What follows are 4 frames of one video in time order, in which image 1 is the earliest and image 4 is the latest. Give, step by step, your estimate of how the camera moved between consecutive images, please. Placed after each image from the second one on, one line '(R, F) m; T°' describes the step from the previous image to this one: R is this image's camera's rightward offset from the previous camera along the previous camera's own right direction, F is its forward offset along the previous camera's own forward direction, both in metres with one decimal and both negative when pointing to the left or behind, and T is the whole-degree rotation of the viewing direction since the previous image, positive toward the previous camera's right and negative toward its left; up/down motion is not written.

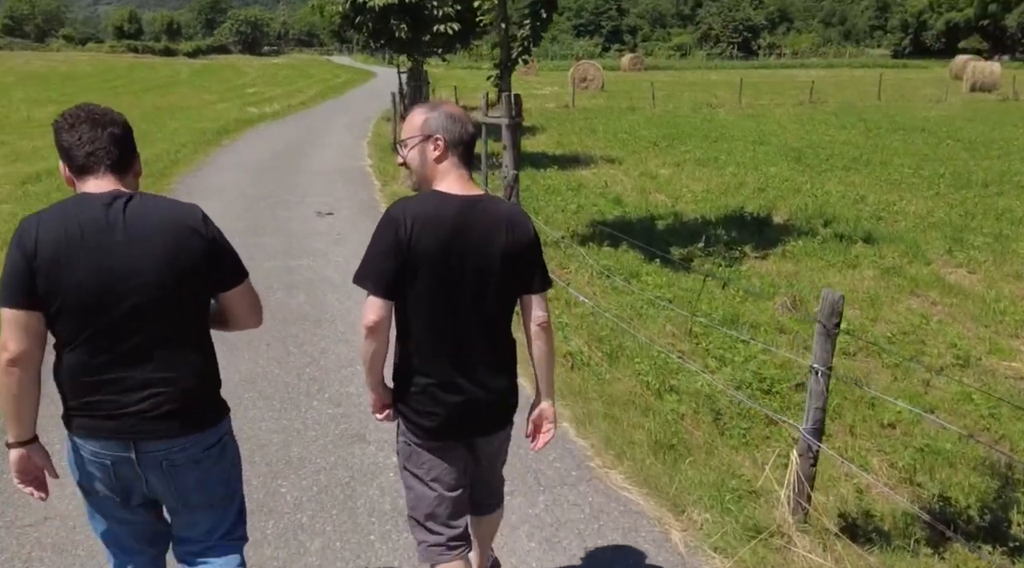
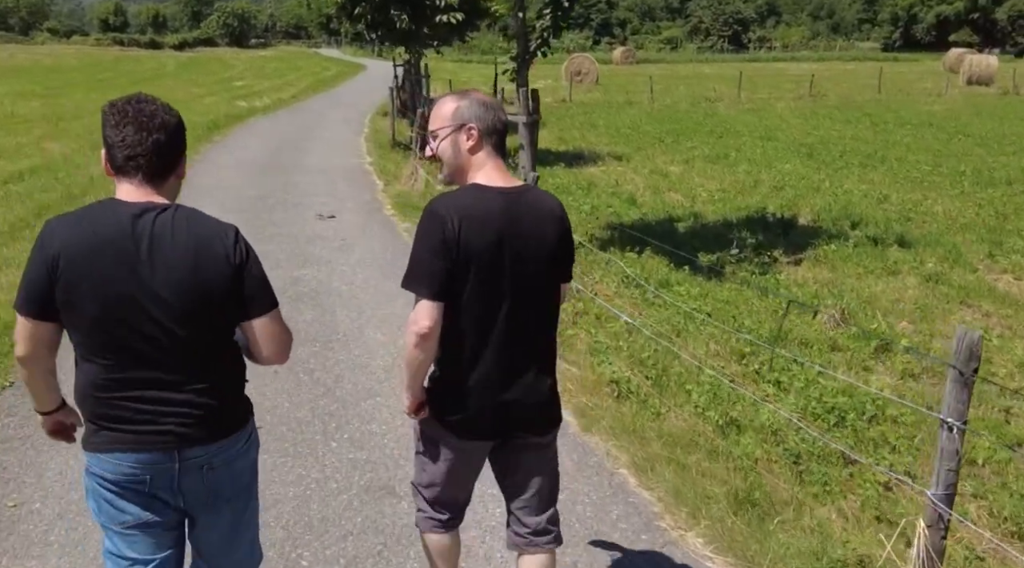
(-0.3, +0.8) m; +1°
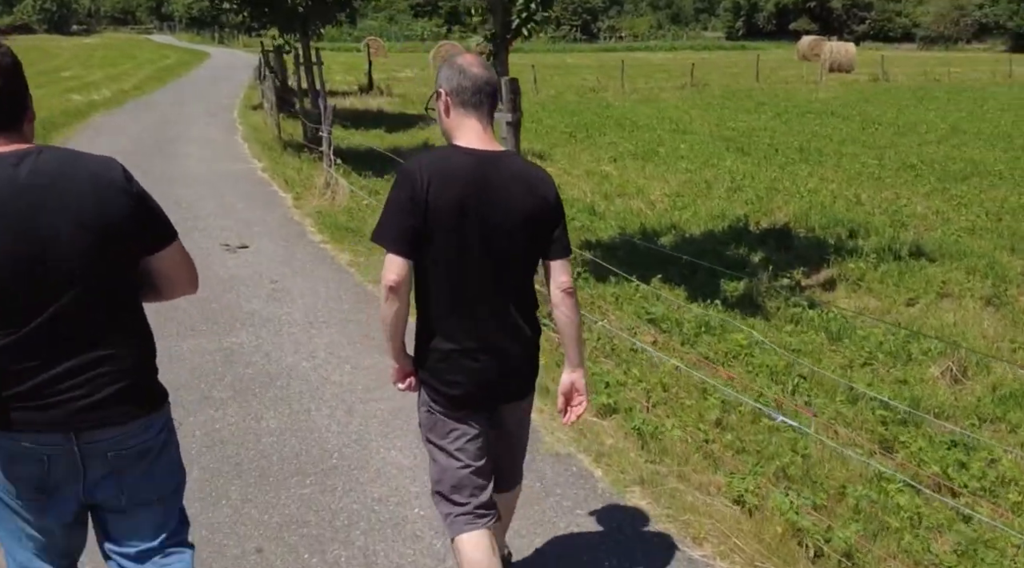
(-1.2, +2.4) m; +9°
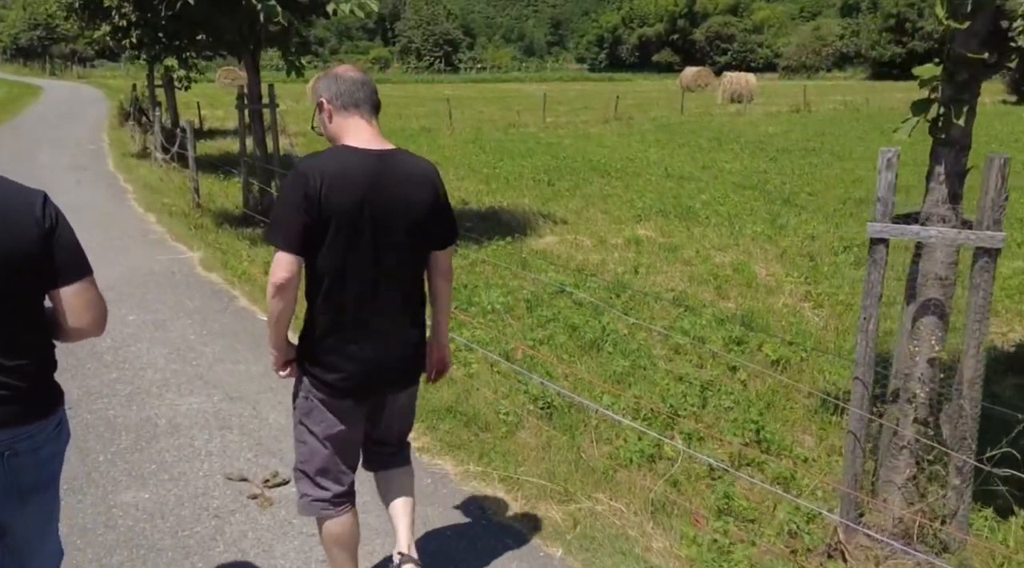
(-2.3, +4.7) m; +9°
